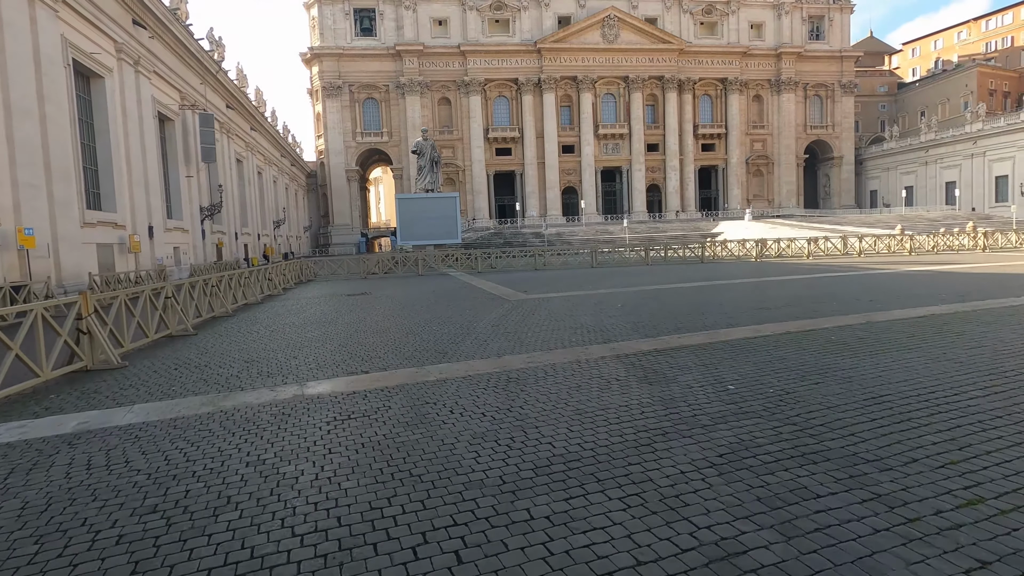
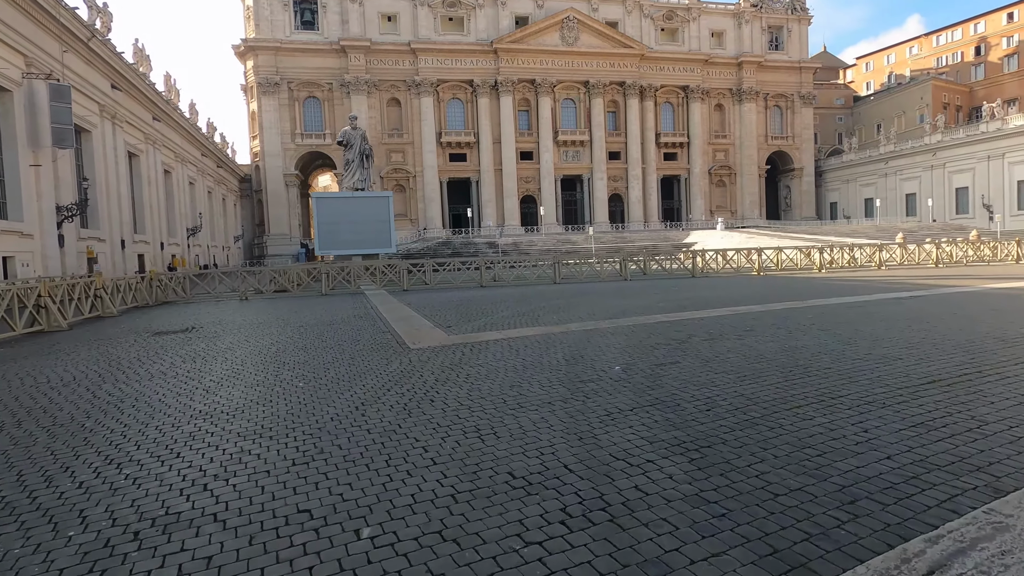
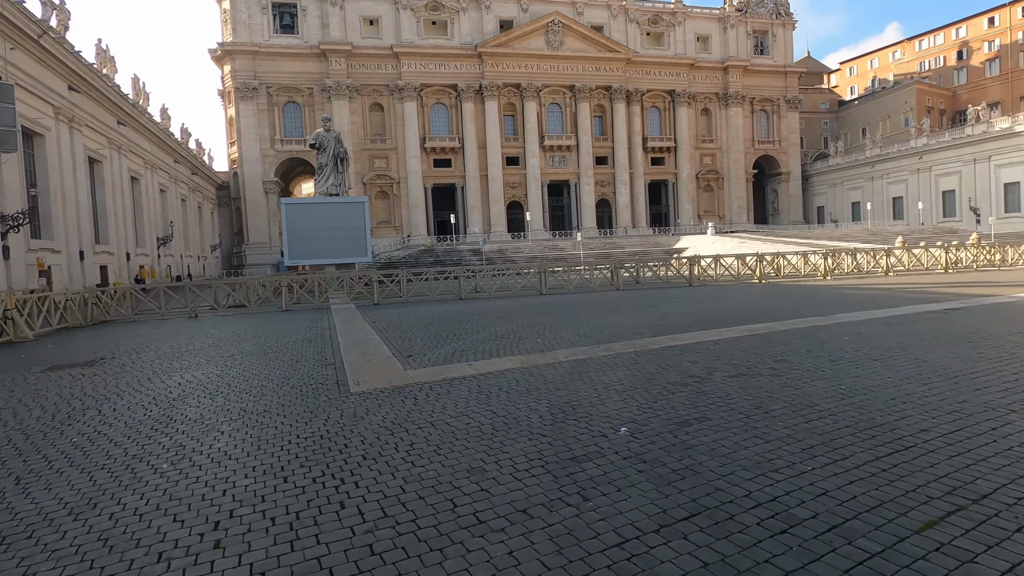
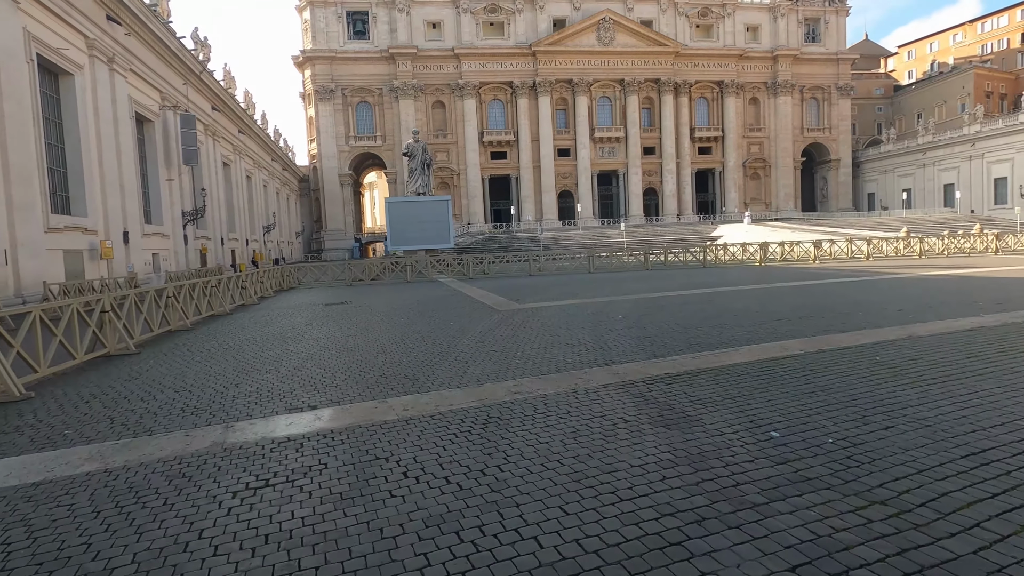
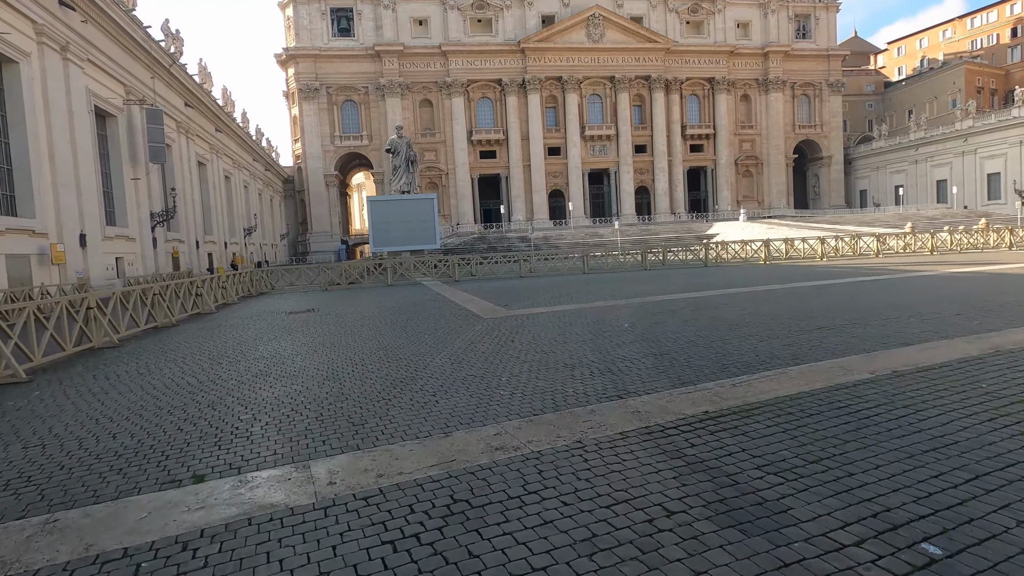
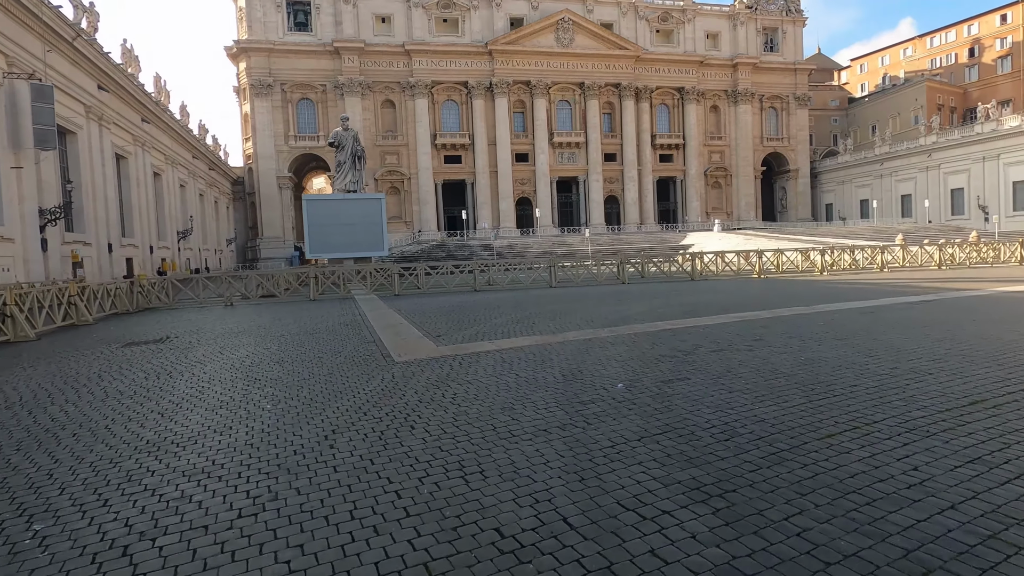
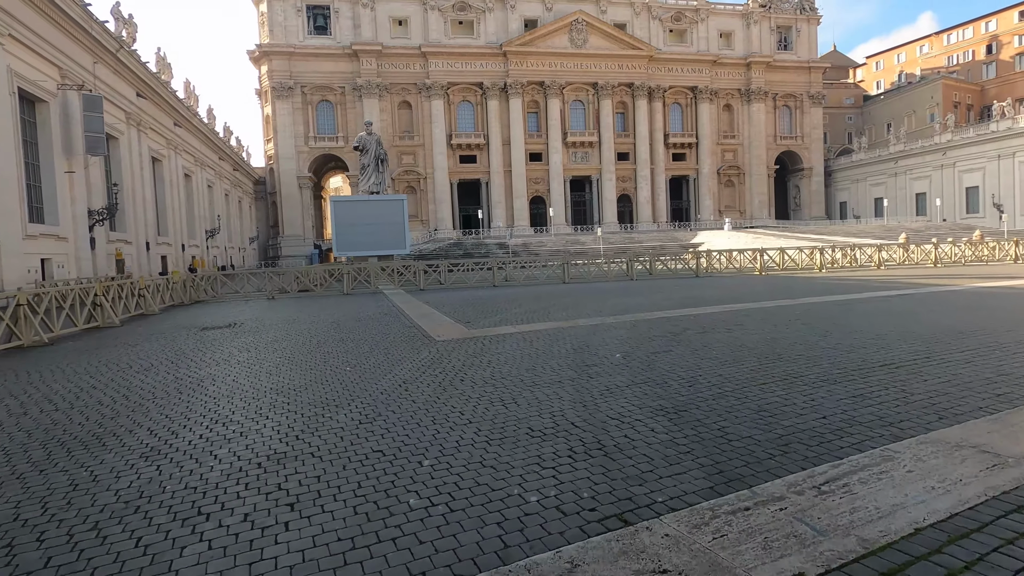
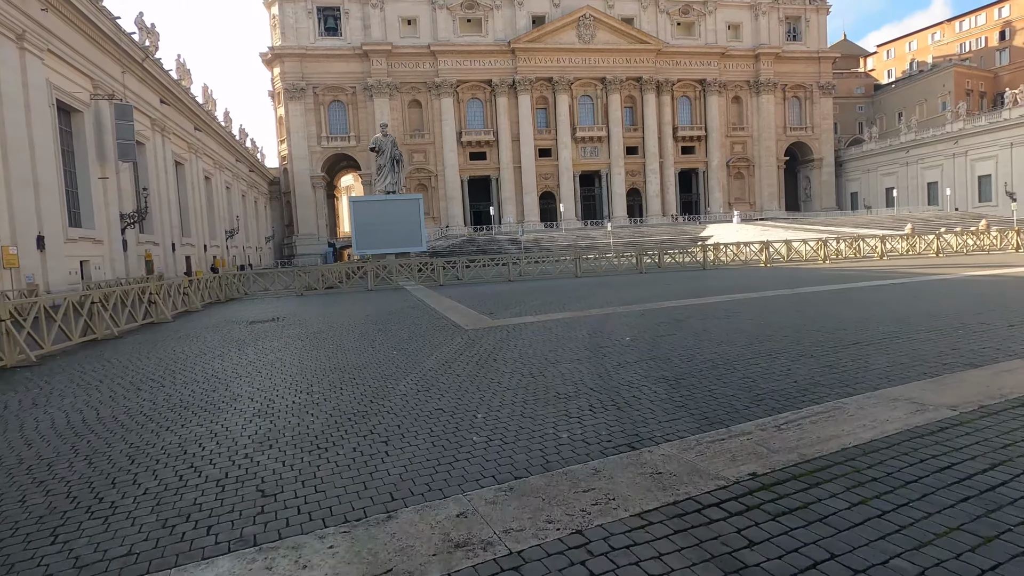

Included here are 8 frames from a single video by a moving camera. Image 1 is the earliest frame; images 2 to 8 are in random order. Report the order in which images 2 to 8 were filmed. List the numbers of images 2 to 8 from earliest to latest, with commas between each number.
4, 5, 8, 7, 2, 6, 3
